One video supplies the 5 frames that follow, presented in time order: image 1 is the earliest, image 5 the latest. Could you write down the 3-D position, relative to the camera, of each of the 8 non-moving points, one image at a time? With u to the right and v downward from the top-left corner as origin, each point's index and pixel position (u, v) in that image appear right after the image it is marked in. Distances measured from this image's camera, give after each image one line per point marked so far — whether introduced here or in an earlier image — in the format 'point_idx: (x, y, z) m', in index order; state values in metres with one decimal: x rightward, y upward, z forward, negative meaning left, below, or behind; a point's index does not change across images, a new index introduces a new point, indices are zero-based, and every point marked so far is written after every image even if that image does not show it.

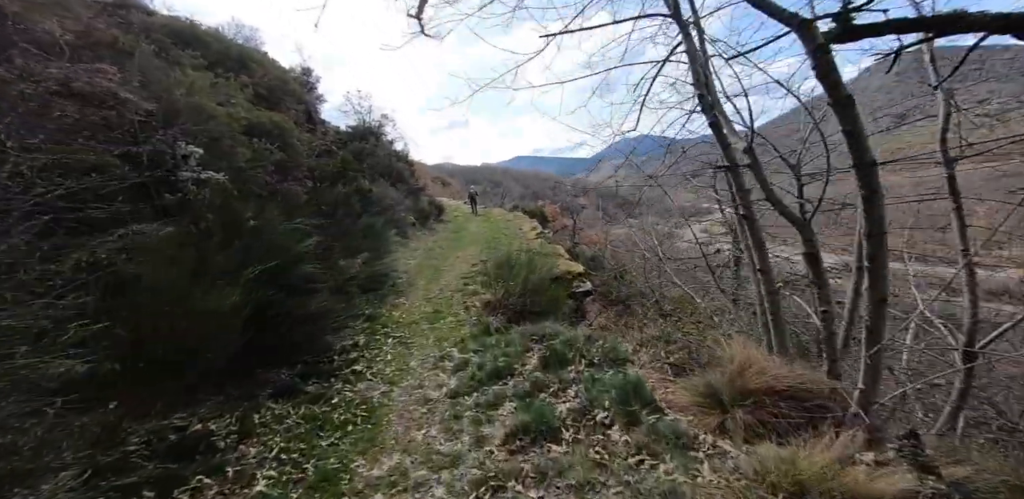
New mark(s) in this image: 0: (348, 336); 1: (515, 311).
0: (-2.2, -1.2, +6.8) m
1: (+0.1, -0.9, +7.7) m
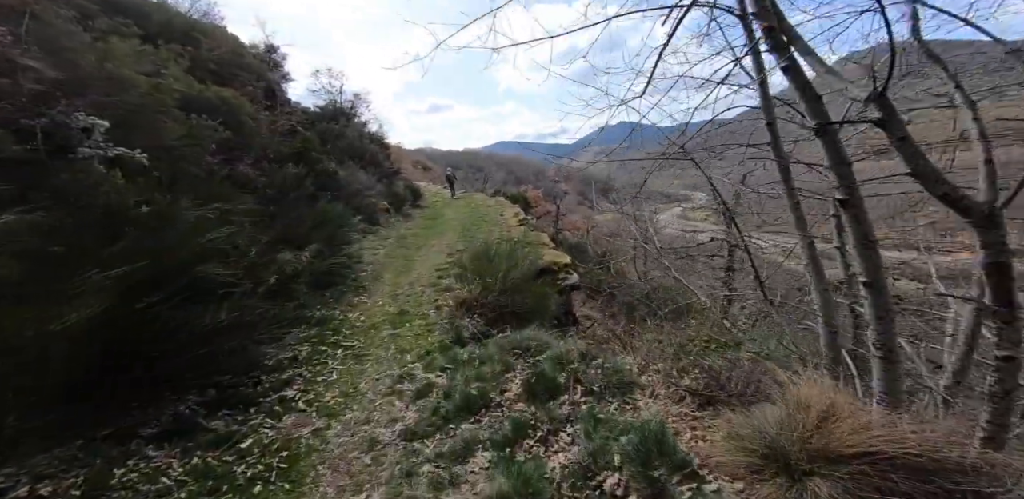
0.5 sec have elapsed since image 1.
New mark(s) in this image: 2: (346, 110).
0: (-2.5, -1.1, +5.6) m
1: (-0.2, -0.8, +6.6) m
2: (-6.3, +5.1, +19.5) m
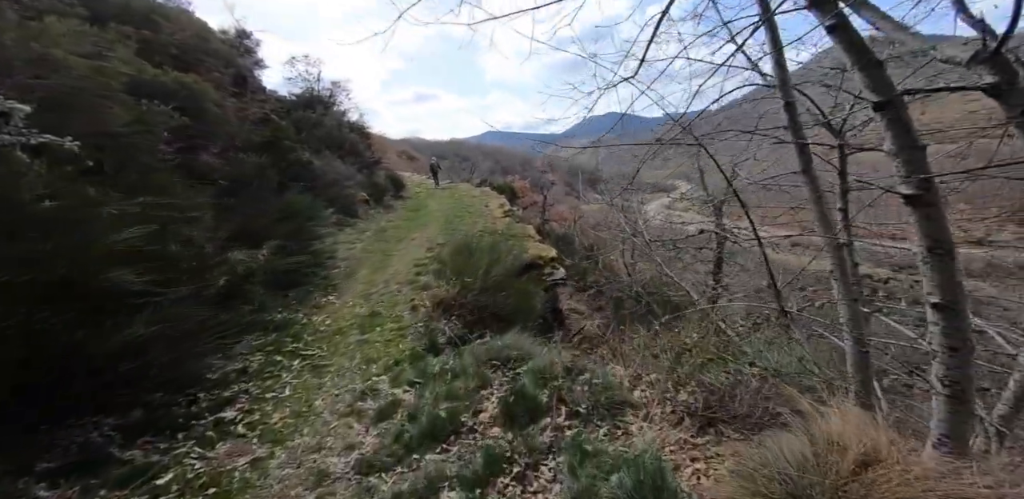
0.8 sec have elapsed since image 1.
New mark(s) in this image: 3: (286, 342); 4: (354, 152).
0: (-2.7, -1.1, +5.0) m
1: (-0.4, -0.8, +6.1) m
2: (-6.8, +5.4, +18.7) m
3: (-2.4, -1.0, +5.4) m
4: (-5.1, +3.2, +16.9) m
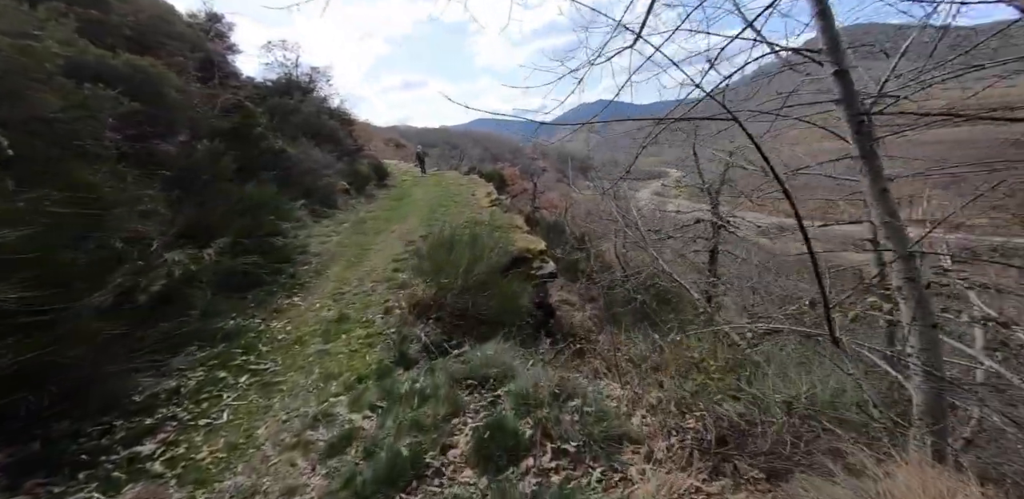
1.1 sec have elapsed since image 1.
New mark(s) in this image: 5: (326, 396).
0: (-2.8, -1.1, +4.4) m
1: (-0.6, -0.7, +5.5) m
2: (-7.3, +5.7, +17.8) m
3: (-2.6, -1.0, +4.7) m
4: (-5.5, +3.4, +16.1) m
5: (-1.4, -1.1, +3.9) m
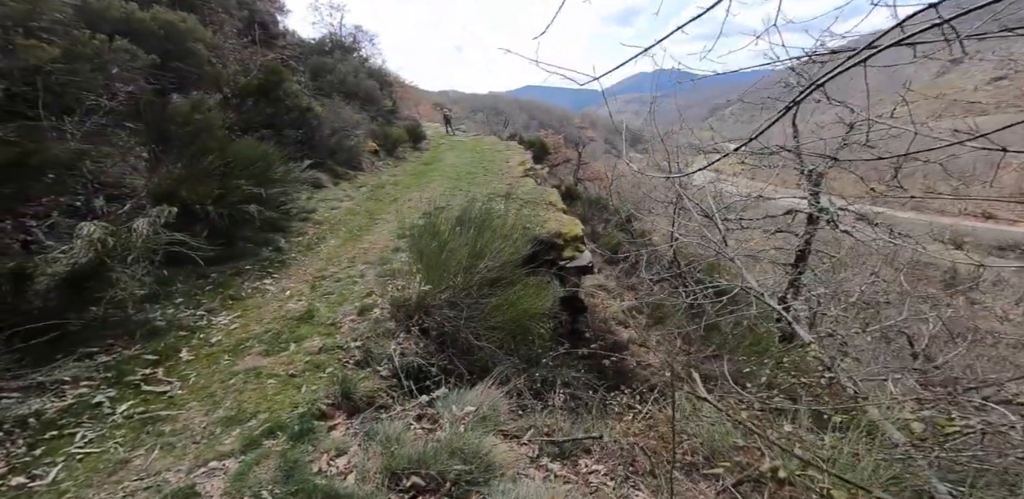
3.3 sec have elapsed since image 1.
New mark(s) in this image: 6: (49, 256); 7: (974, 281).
0: (-2.9, -0.9, +3.2) m
1: (-0.5, -0.6, +4.0) m
2: (-5.5, +6.9, +16.6) m
3: (-2.5, -0.8, +3.5) m
4: (-4.0, +4.4, +14.8) m
5: (-1.5, -1.1, +2.6) m
6: (-3.3, 0.0, +3.6) m
7: (+3.8, -0.3, +4.2) m
